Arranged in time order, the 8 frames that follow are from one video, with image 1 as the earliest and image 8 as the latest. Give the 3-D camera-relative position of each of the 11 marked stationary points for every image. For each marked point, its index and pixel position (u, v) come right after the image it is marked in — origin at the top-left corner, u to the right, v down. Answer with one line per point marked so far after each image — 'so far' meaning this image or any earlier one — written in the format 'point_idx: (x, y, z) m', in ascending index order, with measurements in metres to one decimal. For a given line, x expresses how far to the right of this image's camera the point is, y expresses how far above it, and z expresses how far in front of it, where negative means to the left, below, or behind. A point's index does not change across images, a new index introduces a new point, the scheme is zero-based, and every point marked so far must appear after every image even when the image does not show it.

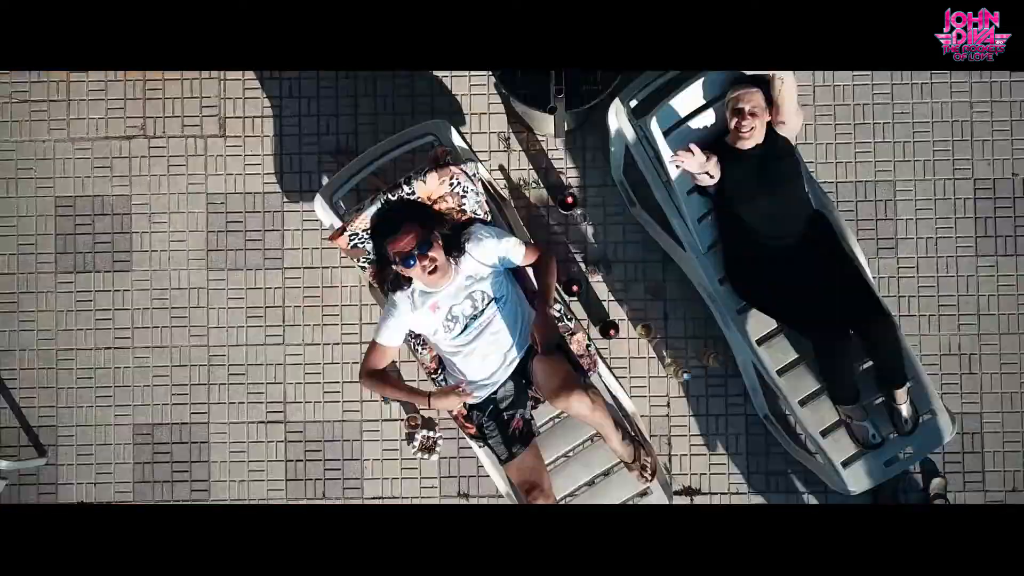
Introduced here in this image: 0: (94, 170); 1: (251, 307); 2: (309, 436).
0: (-1.4, +0.4, +3.8) m
1: (-0.9, -0.1, +3.8) m
2: (-0.7, -0.5, +3.8) m
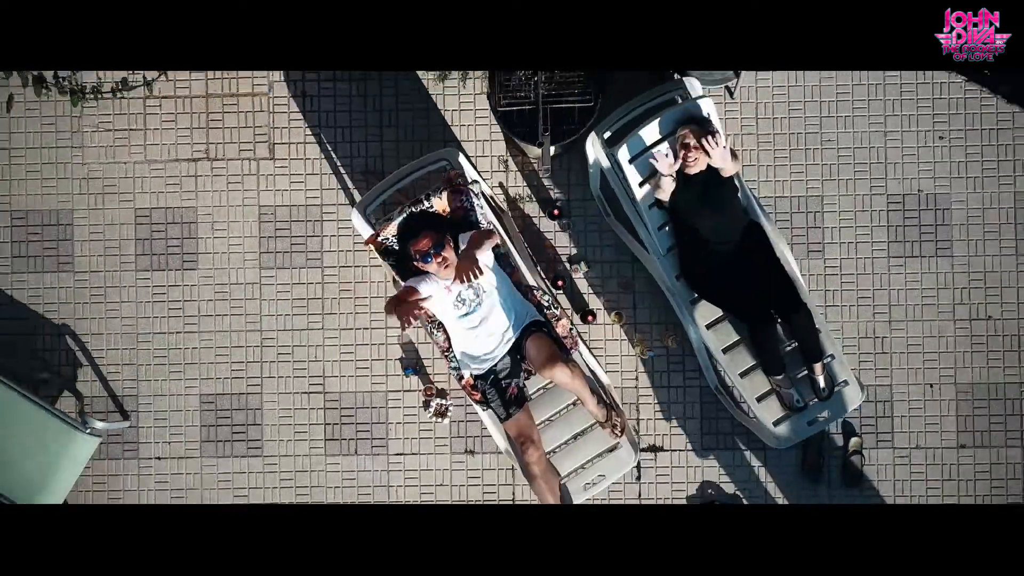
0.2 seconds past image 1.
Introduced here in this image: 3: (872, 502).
0: (-1.4, +0.4, +4.7) m
1: (-0.9, 0.0, +4.7) m
2: (-0.7, -0.5, +4.7) m
3: (+1.5, -0.8, +4.5) m
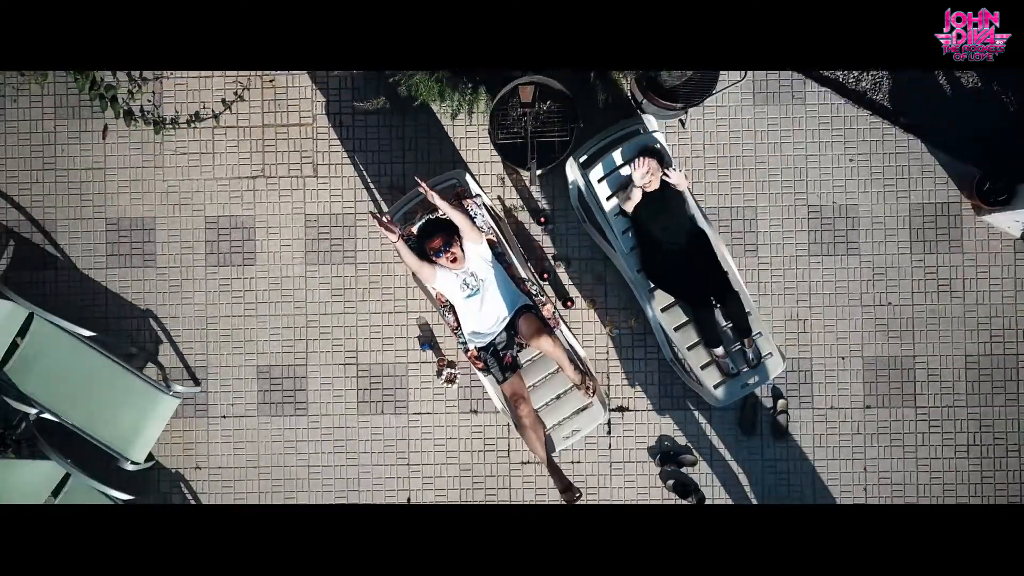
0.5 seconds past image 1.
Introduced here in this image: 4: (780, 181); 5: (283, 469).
0: (-1.4, +0.5, +5.8) m
1: (-0.9, 0.0, +5.8) m
2: (-0.7, -0.4, +5.8) m
3: (+1.4, -0.8, +5.7) m
4: (+1.3, +0.5, +5.7) m
5: (-1.2, -0.9, +5.8) m
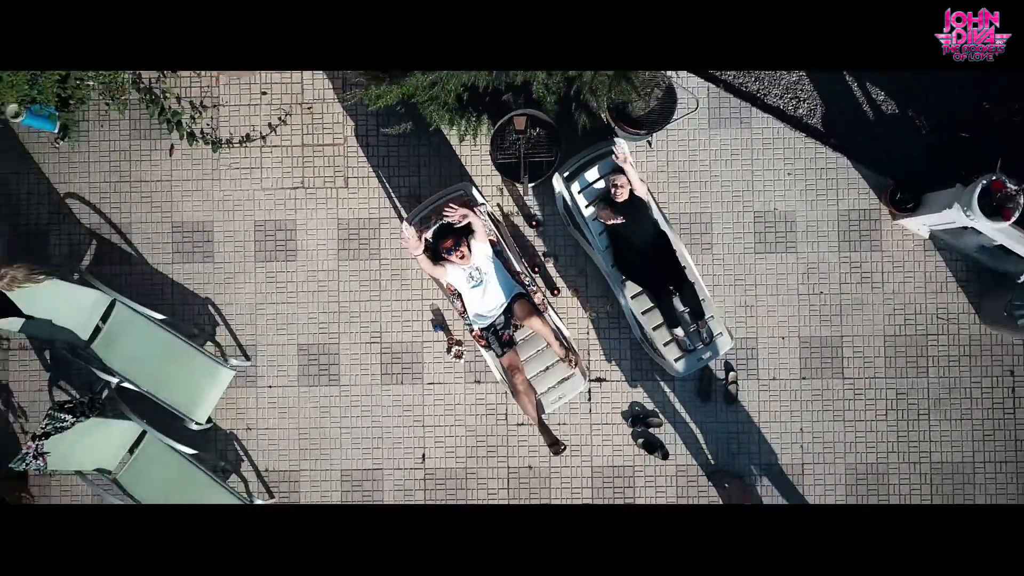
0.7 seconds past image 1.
0: (-1.4, +0.5, +7.0) m
1: (-0.9, +0.1, +7.0) m
2: (-0.7, -0.4, +7.0) m
3: (+1.4, -0.8, +6.9) m
4: (+1.3, +0.6, +6.9) m
5: (-1.2, -0.9, +7.0) m
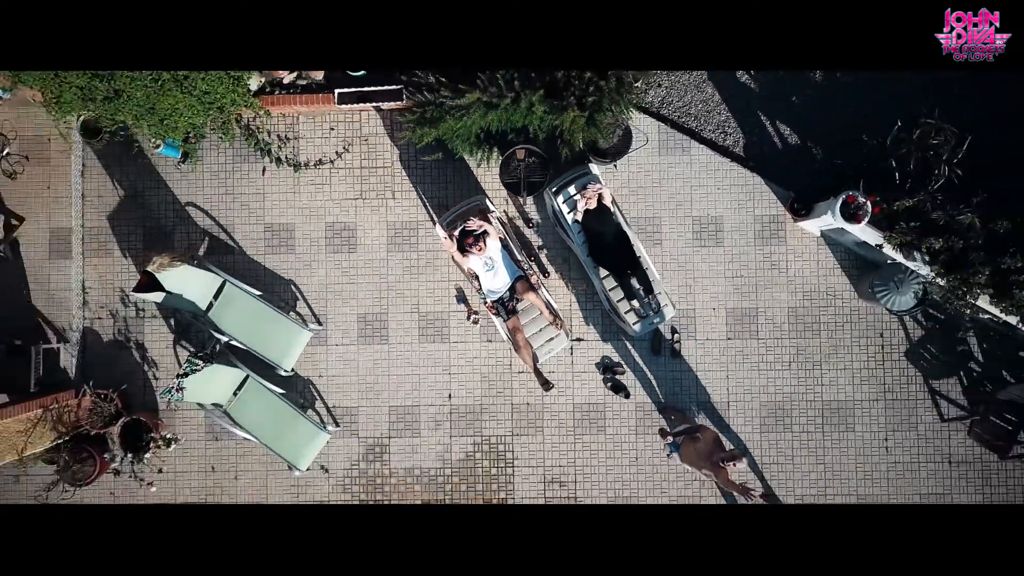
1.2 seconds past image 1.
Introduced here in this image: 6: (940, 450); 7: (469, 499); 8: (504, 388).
0: (-1.4, +0.6, +9.5) m
1: (-0.9, +0.2, +9.5) m
2: (-0.7, -0.2, +9.5) m
3: (+1.4, -0.6, +9.4) m
4: (+1.3, +0.7, +9.4) m
5: (-1.2, -0.7, +9.5) m
6: (+3.5, -1.3, +9.3) m
7: (-0.3, -1.7, +9.5) m
8: (-0.1, -0.8, +9.5) m
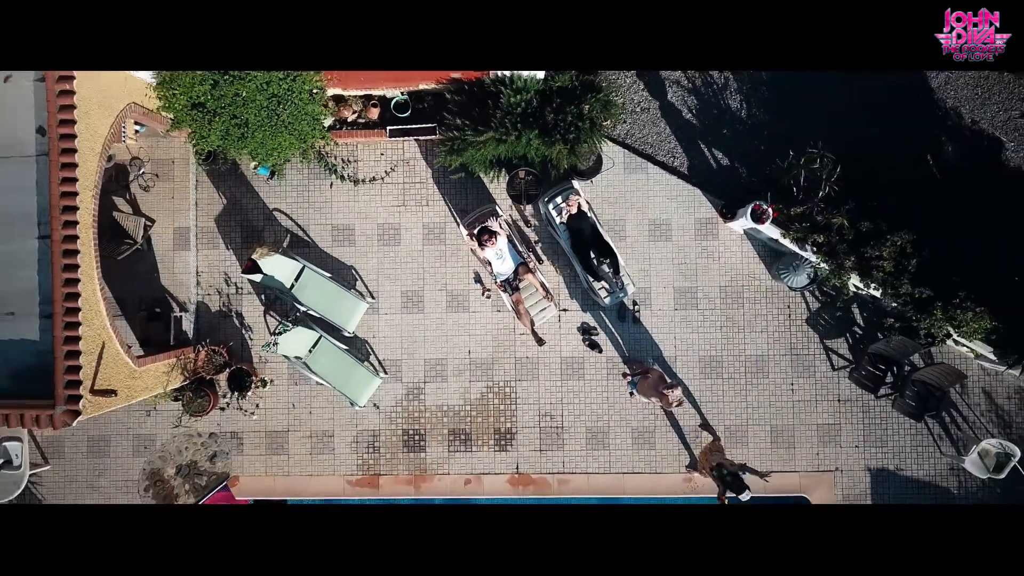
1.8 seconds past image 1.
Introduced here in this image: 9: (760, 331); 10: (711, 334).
0: (-1.4, +0.8, +12.9) m
1: (-0.9, +0.4, +12.8) m
2: (-0.7, -0.1, +12.9) m
3: (+1.5, -0.4, +12.7) m
4: (+1.4, +0.9, +12.7) m
5: (-1.1, -0.6, +12.9) m
6: (+3.6, -1.1, +12.6) m
7: (-0.3, -1.6, +12.8) m
8: (0.0, -0.6, +12.8) m
9: (+2.7, -0.5, +12.6) m
10: (+2.2, -0.5, +12.7) m
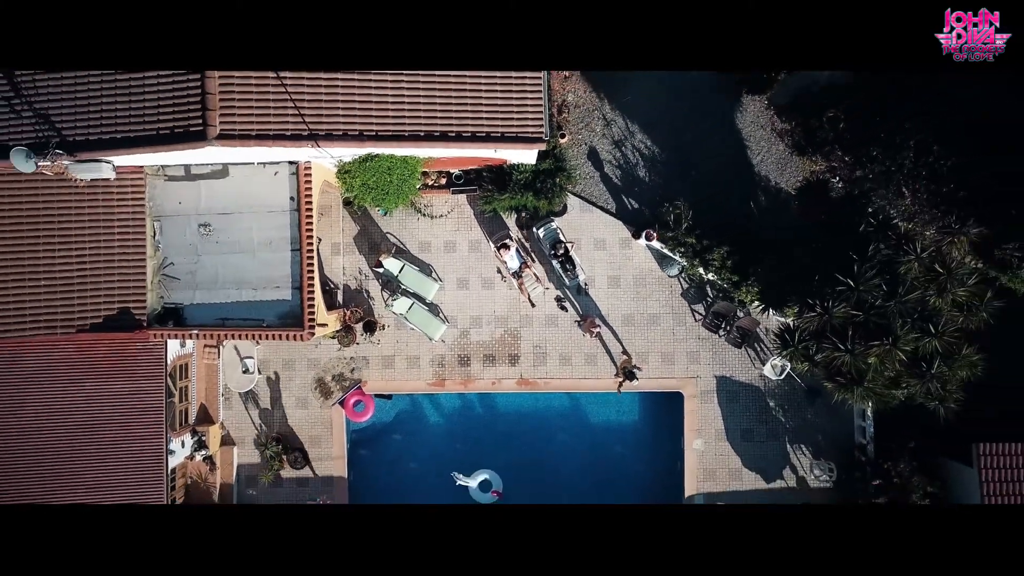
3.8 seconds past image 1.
0: (-1.3, +1.1, +23.2) m
1: (-0.7, +0.6, +23.2) m
2: (-0.5, +0.2, +23.2) m
3: (+1.6, -0.2, +23.1) m
4: (+1.5, +1.1, +23.0) m
5: (-1.0, -0.3, +23.2) m
6: (+3.7, -0.9, +22.9) m
7: (-0.2, -1.3, +23.1) m
8: (+0.1, -0.4, +23.1) m
9: (+2.9, -0.2, +22.9) m
10: (+2.3, -0.3, +23.0) m
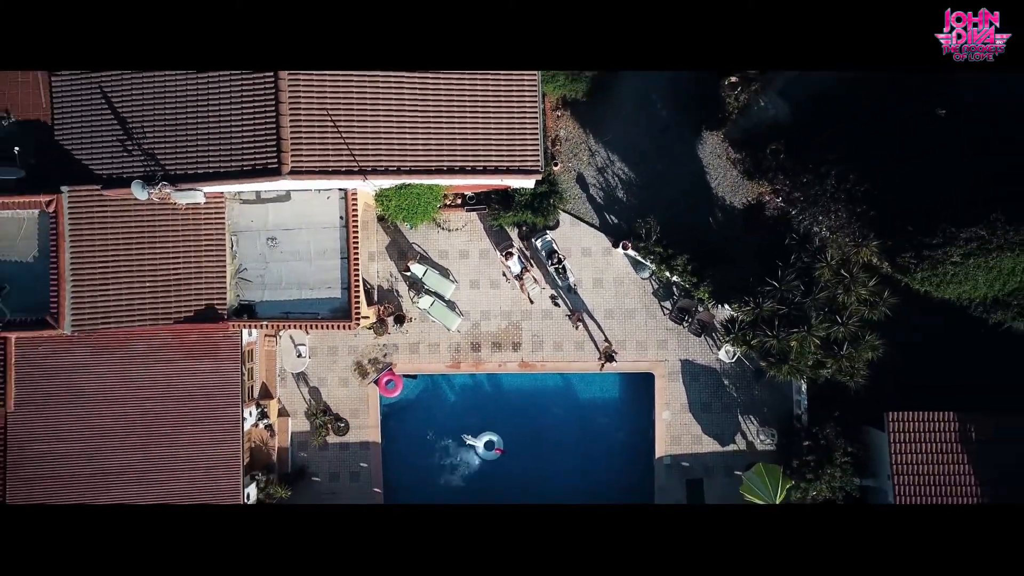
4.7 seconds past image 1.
0: (-1.2, +1.1, +28.5) m
1: (-0.7, +0.6, +28.5) m
2: (-0.5, +0.2, +28.5) m
3: (+1.7, -0.2, +28.3) m
4: (+1.6, +1.1, +28.3) m
5: (-0.9, -0.3, +28.5) m
6: (+3.8, -0.9, +28.2) m
7: (-0.1, -1.3, +28.4) m
8: (+0.2, -0.4, +28.4) m
9: (+2.9, -0.3, +28.2) m
10: (+2.4, -0.3, +28.3) m
